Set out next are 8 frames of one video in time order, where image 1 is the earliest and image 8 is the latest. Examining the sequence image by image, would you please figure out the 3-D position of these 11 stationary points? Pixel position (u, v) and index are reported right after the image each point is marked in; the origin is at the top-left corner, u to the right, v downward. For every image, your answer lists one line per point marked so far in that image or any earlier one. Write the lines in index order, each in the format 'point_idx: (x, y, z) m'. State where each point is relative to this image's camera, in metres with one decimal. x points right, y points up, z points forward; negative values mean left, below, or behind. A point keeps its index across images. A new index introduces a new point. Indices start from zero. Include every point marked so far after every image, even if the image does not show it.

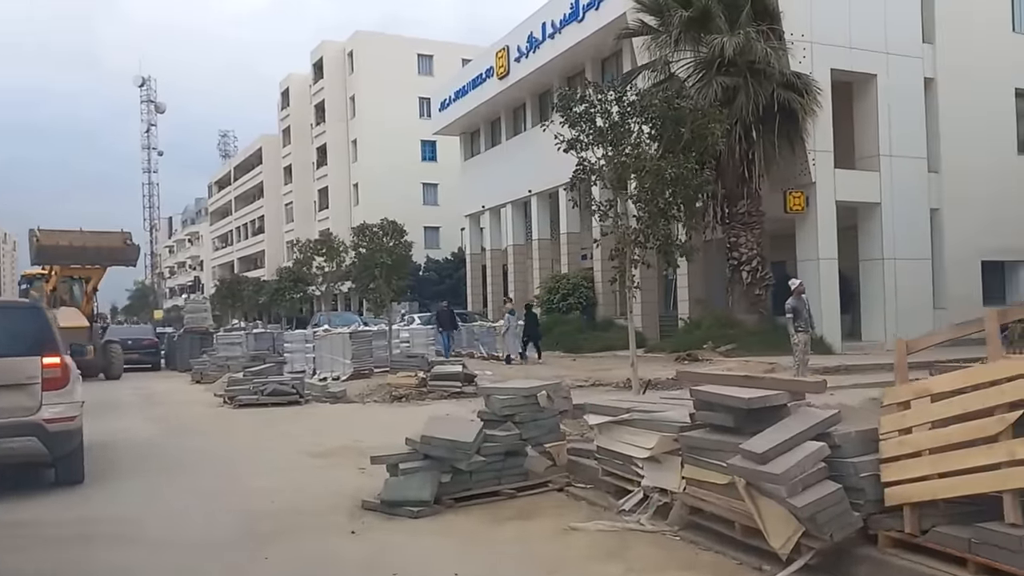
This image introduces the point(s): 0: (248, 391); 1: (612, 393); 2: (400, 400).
0: (-5.1, -2.0, +16.4) m
1: (+1.9, -2.0, +15.9) m
2: (-2.2, -2.2, +17.0) m
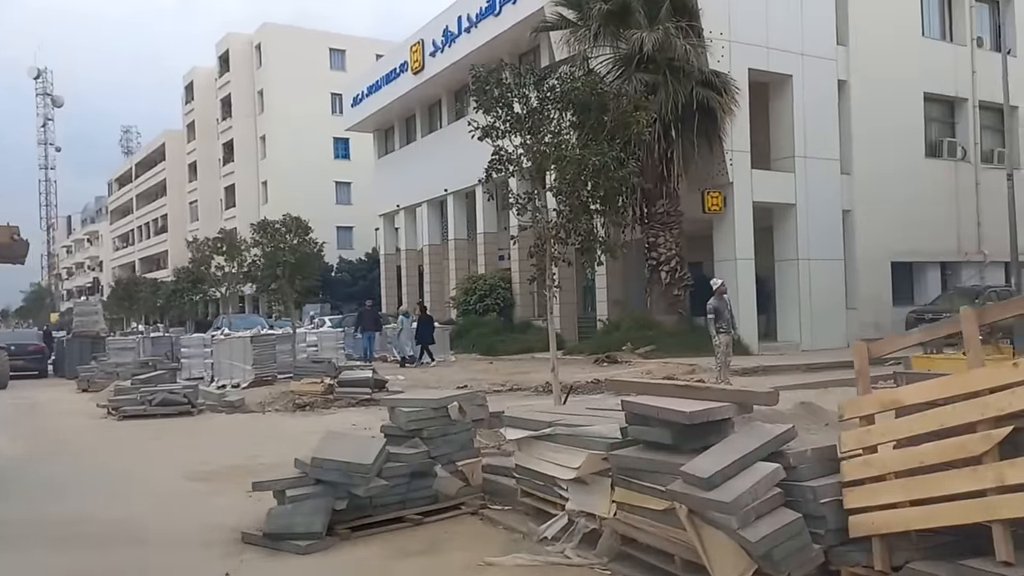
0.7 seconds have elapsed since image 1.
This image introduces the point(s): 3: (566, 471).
0: (-6.6, -2.0, +15.0) m
1: (+0.3, -2.0, +15.2) m
2: (-3.8, -2.2, +15.9) m
3: (+0.4, -1.3, +6.1) m
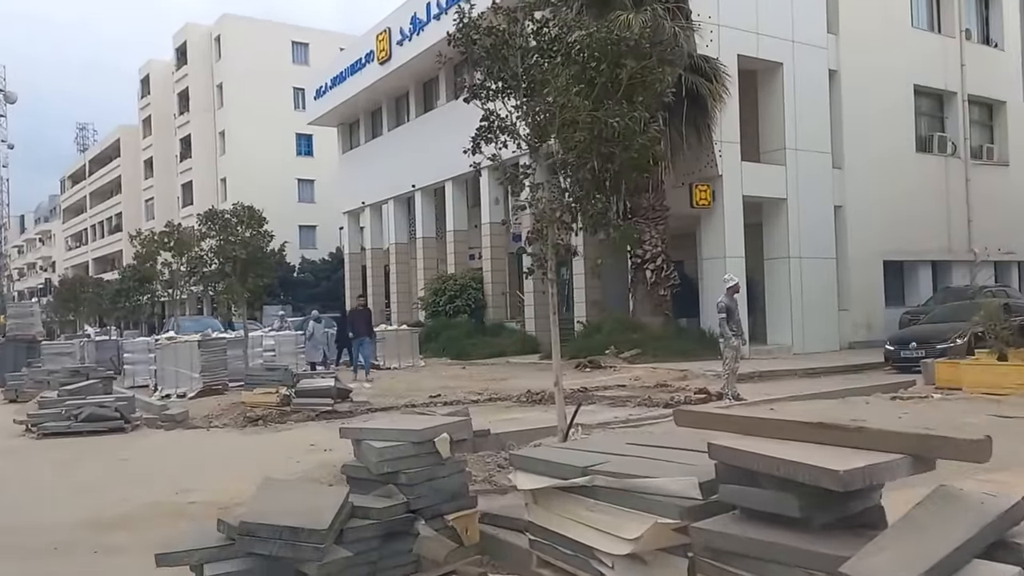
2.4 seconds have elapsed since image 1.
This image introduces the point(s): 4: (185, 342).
0: (-6.9, -2.0, +13.0) m
1: (0.0, -1.9, +13.4) m
2: (-4.1, -2.2, +14.0) m
3: (+0.5, -1.3, +4.4) m
4: (-6.9, -1.1, +18.1) m
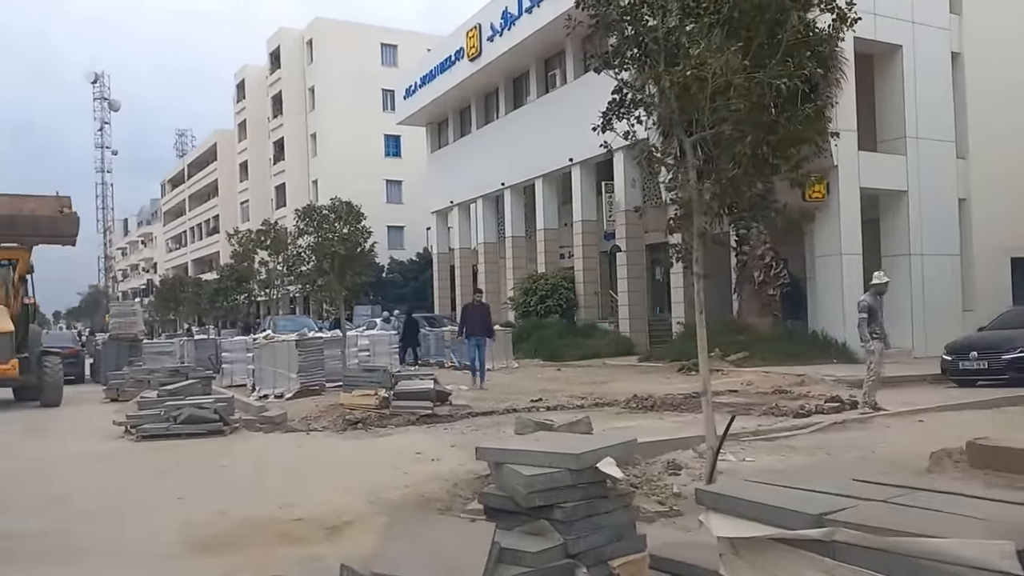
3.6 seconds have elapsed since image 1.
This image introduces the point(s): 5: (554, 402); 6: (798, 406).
0: (-5.3, -1.9, +12.7) m
1: (+1.7, -1.9, +12.5) m
2: (-2.4, -2.2, +13.4) m
3: (+1.3, -1.3, +3.5) m
4: (-4.7, -1.1, +17.8) m
5: (+0.7, -2.1, +15.9) m
6: (+4.3, -1.8, +13.0) m
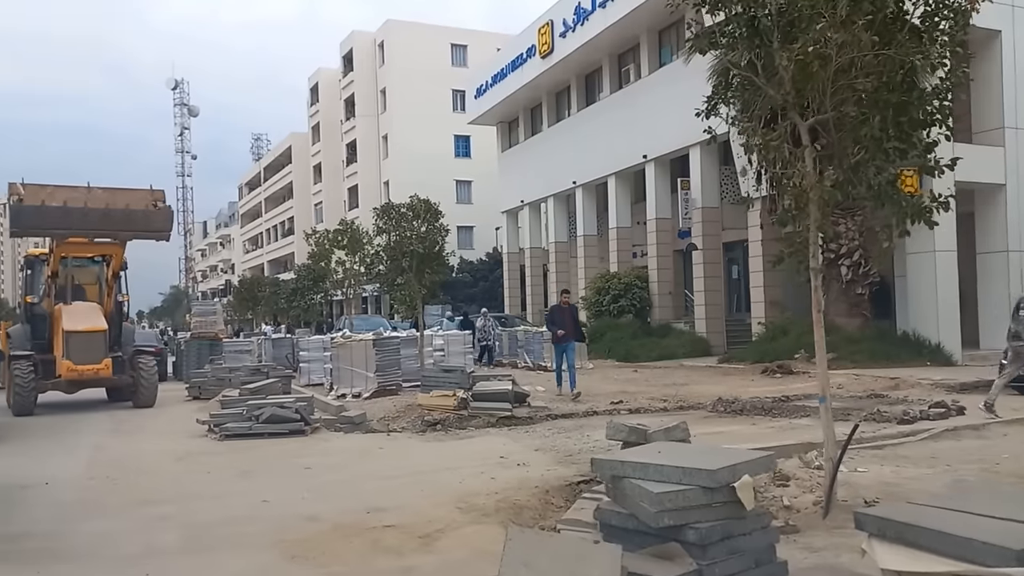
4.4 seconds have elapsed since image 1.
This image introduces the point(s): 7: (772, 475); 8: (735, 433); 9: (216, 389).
0: (-4.0, -1.9, +12.7) m
1: (+2.9, -1.9, +12.0) m
2: (-1.2, -2.1, +13.2) m
3: (+1.7, -1.2, +3.0) m
4: (-3.1, -1.1, +17.7) m
5: (+2.2, -2.1, +15.4) m
6: (+5.5, -1.8, +12.3) m
7: (+2.1, -1.5, +7.1) m
8: (+2.7, -1.8, +10.5) m
9: (-6.4, -2.2, +18.6) m
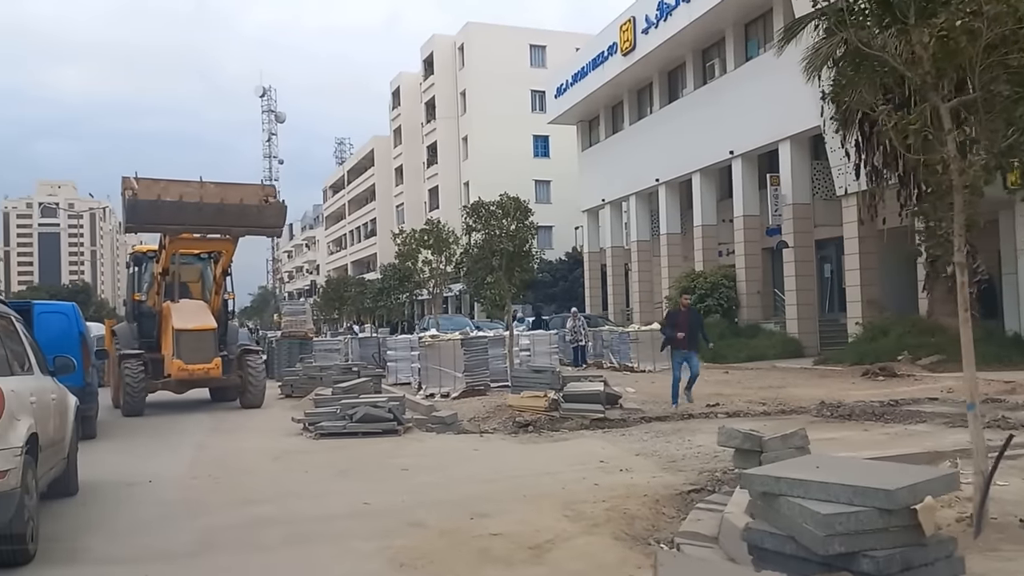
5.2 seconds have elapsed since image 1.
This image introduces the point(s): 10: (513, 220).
0: (-2.7, -1.9, +12.7) m
1: (+4.1, -1.8, +11.3) m
2: (+0.2, -2.1, +12.9) m
3: (+2.2, -1.2, +2.5) m
4: (-1.3, -1.1, +17.6) m
5: (+3.8, -2.1, +14.8) m
6: (+6.8, -1.7, +11.4) m
7: (+3.0, -1.5, +6.5) m
8: (+3.9, -1.7, +9.9) m
9: (-4.5, -2.2, +18.8) m
10: (+0.1, +1.6, +19.7) m
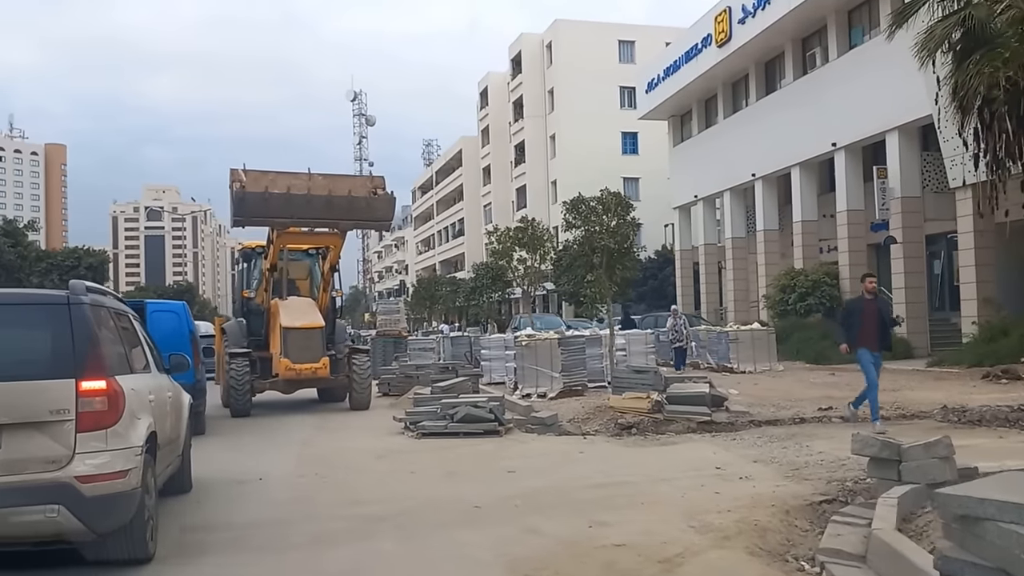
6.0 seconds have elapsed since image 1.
0: (-1.2, -1.9, +12.6) m
1: (+5.5, -1.8, +10.6) m
2: (+1.7, -2.1, +12.5) m
3: (+2.7, -1.2, +2.0) m
4: (+0.7, -1.1, +17.3) m
5: (+5.4, -2.0, +14.1) m
6: (+8.2, -1.7, +10.4) m
7: (+3.8, -1.5, +5.9) m
8: (+5.0, -1.7, +9.1) m
9: (-2.4, -2.2, +18.9) m
10: (+2.2, +1.6, +19.3) m
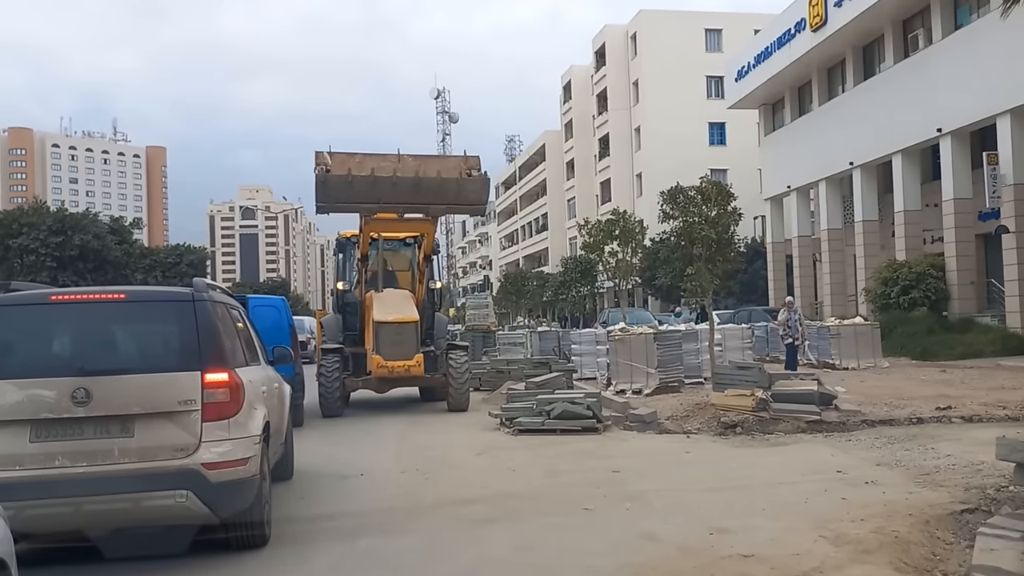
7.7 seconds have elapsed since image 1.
0: (+0.2, -1.8, +12.3) m
1: (+6.6, -1.7, +9.7) m
2: (+3.1, -2.0, +12.0) m
3: (+3.0, -1.1, +1.4) m
4: (+2.5, -0.9, +16.9) m
5: (+7.0, -1.9, +13.2) m
6: (+9.3, -1.6, +9.2) m
7: (+4.6, -1.4, +5.2) m
8: (+6.1, -1.6, +8.3) m
9: (-0.4, -2.0, +18.7) m
10: (+4.2, +1.7, +18.7) m
